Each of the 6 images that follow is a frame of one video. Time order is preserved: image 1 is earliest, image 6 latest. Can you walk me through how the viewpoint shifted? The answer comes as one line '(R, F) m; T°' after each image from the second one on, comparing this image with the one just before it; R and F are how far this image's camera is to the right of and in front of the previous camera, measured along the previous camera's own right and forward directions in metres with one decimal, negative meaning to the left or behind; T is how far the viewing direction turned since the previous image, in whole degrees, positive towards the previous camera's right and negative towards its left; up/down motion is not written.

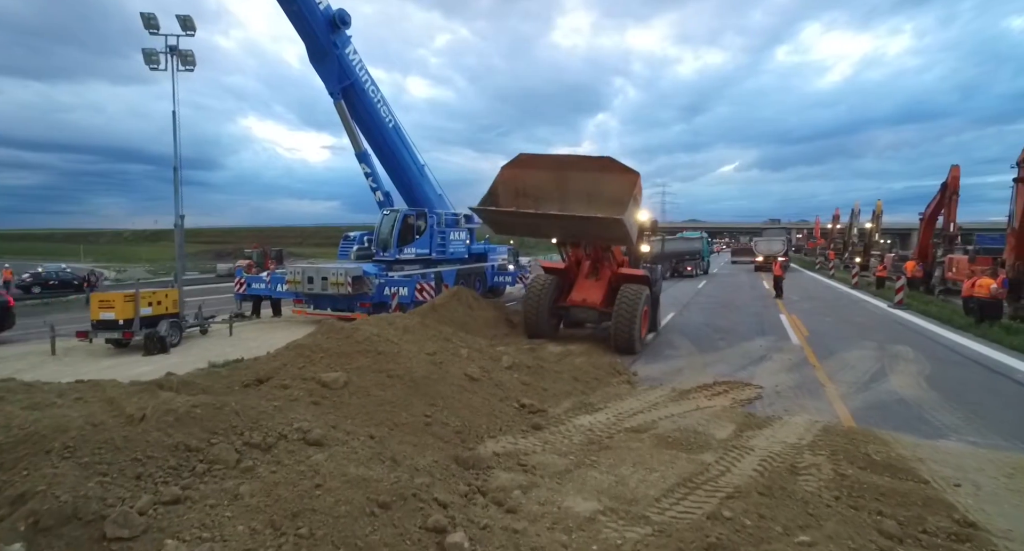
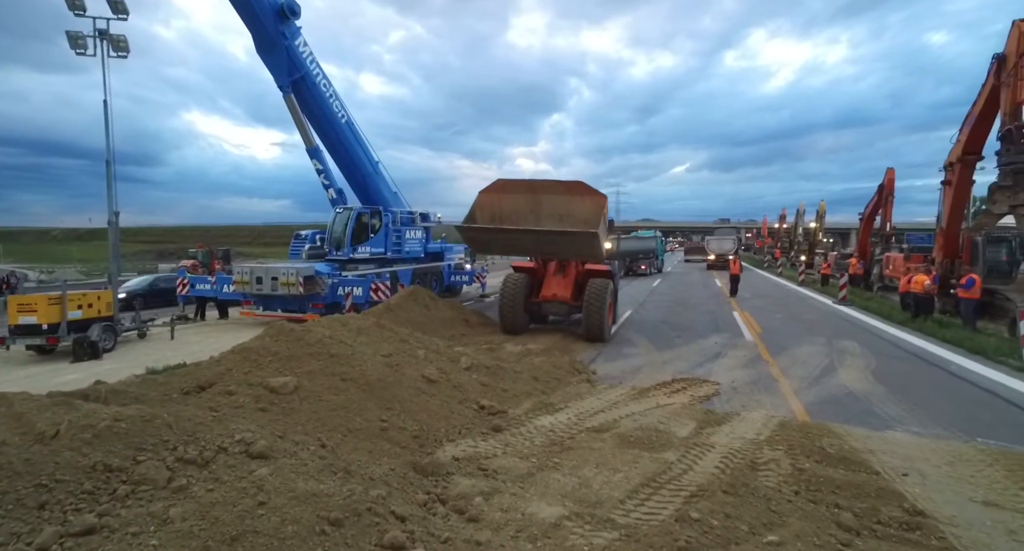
(0.0, +0.1) m; +5°
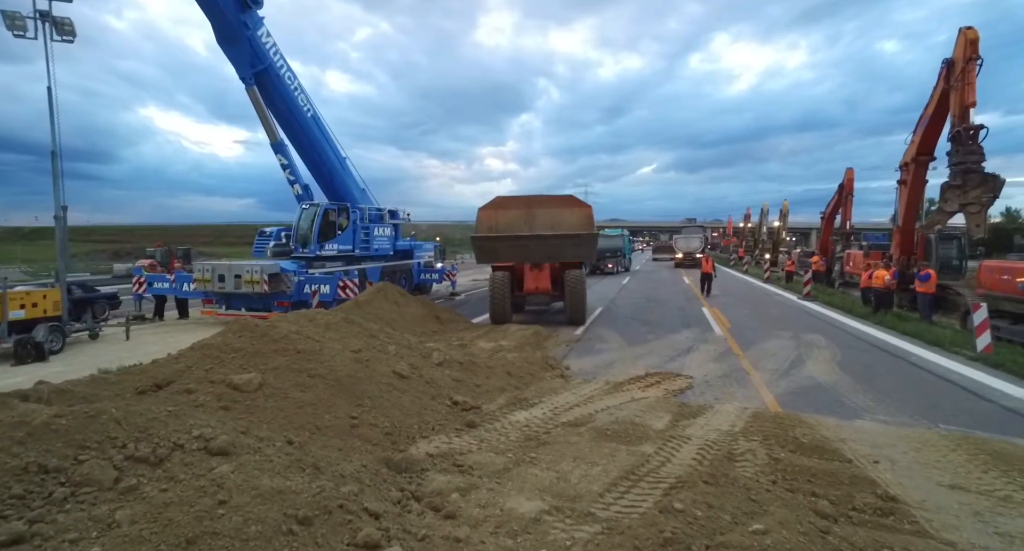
(0.0, +0.1) m; +3°
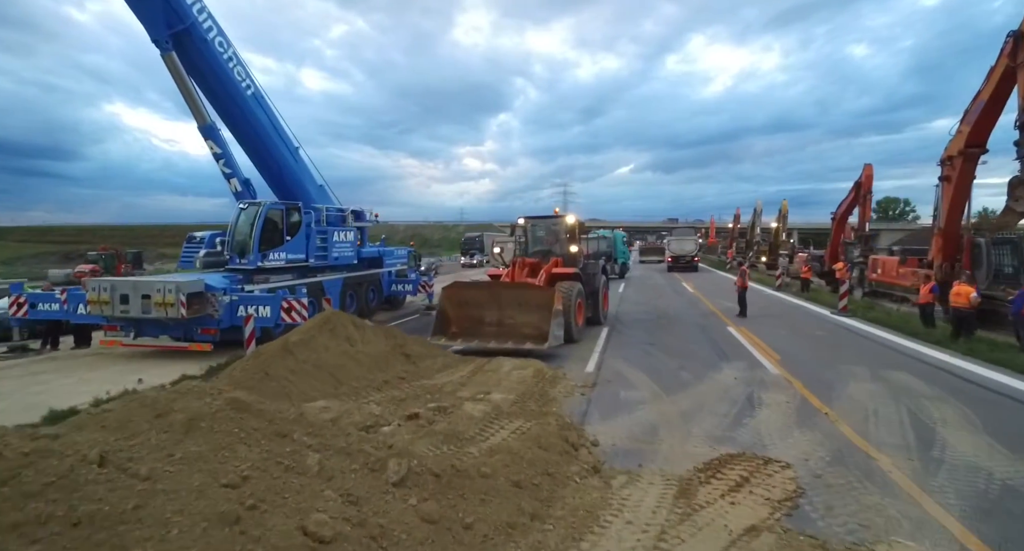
(-0.2, +2.7) m; +2°
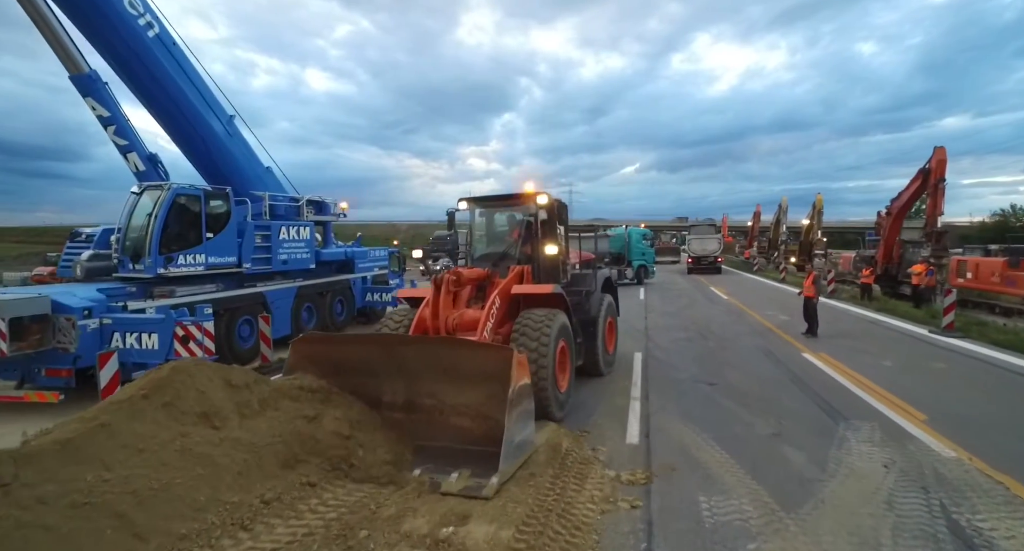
(+0.1, +3.4) m; 0°
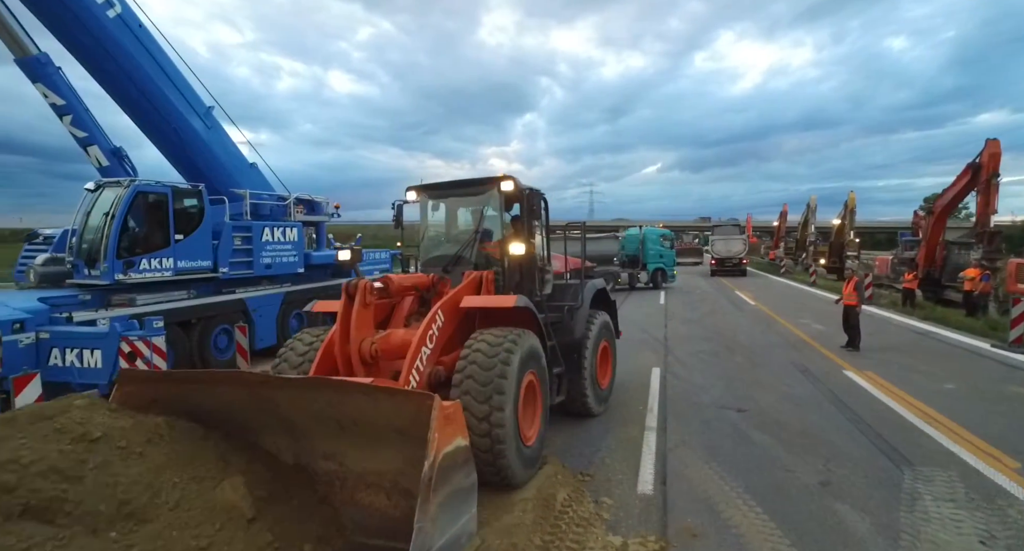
(+0.3, +1.1) m; -2°
